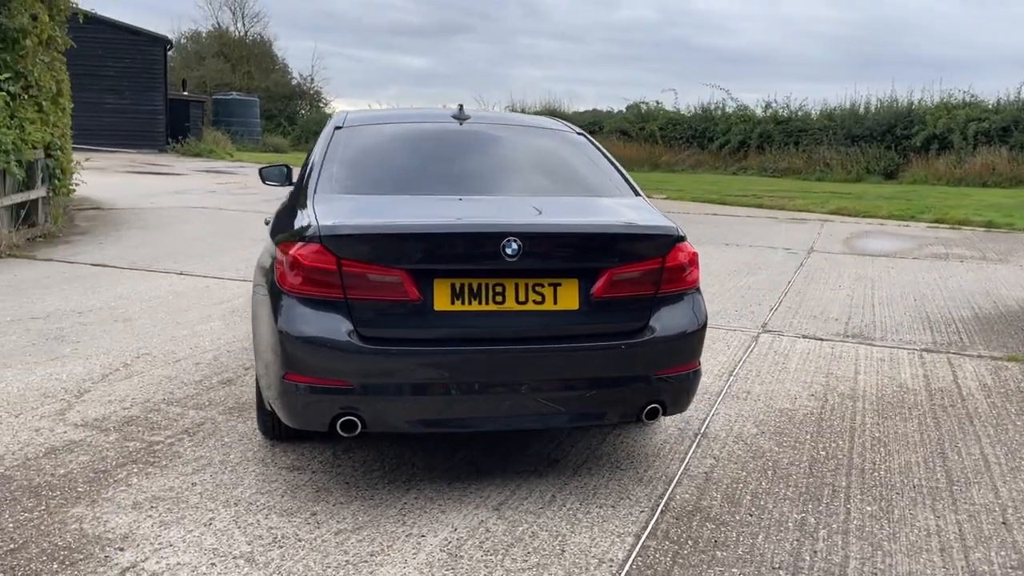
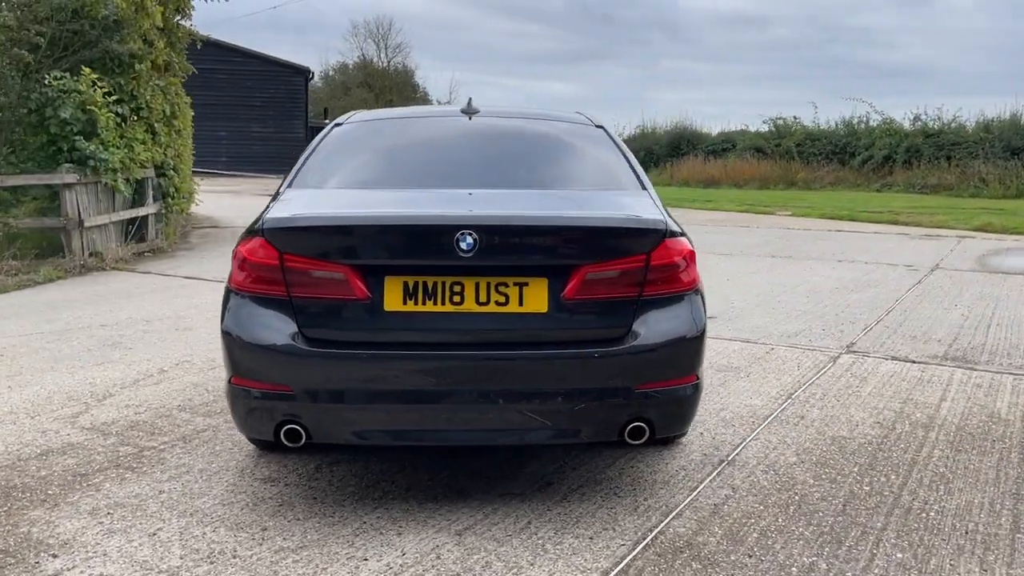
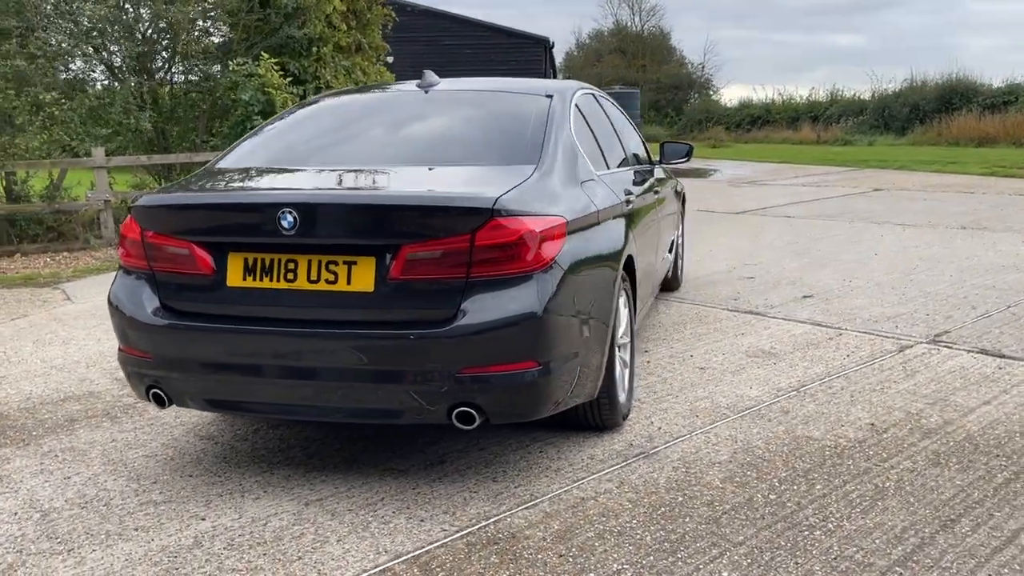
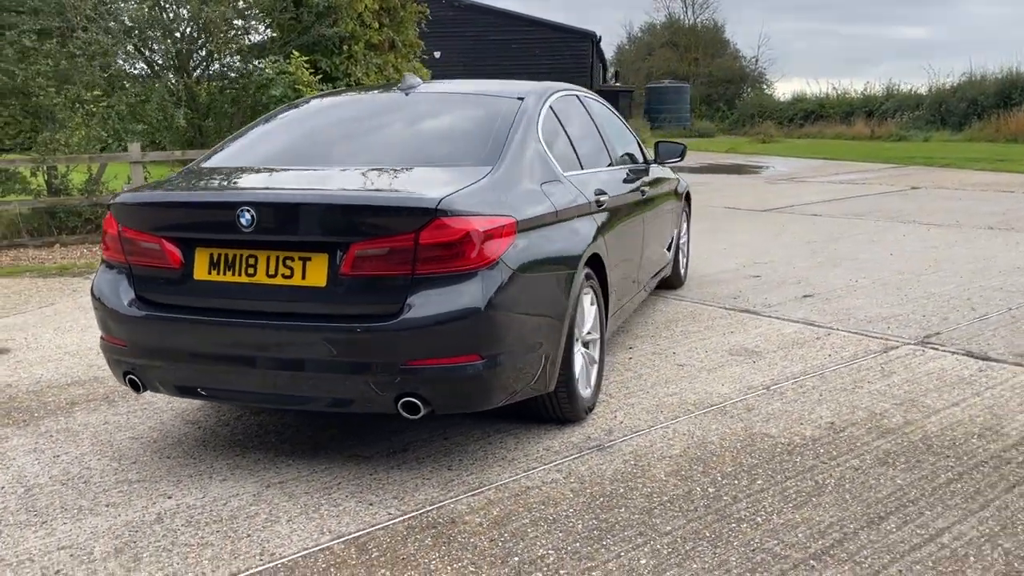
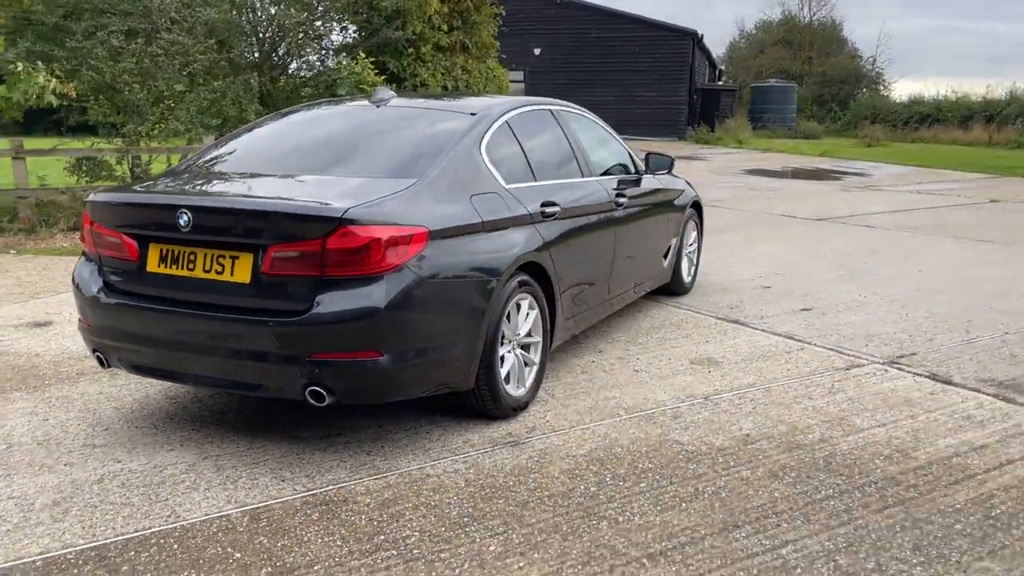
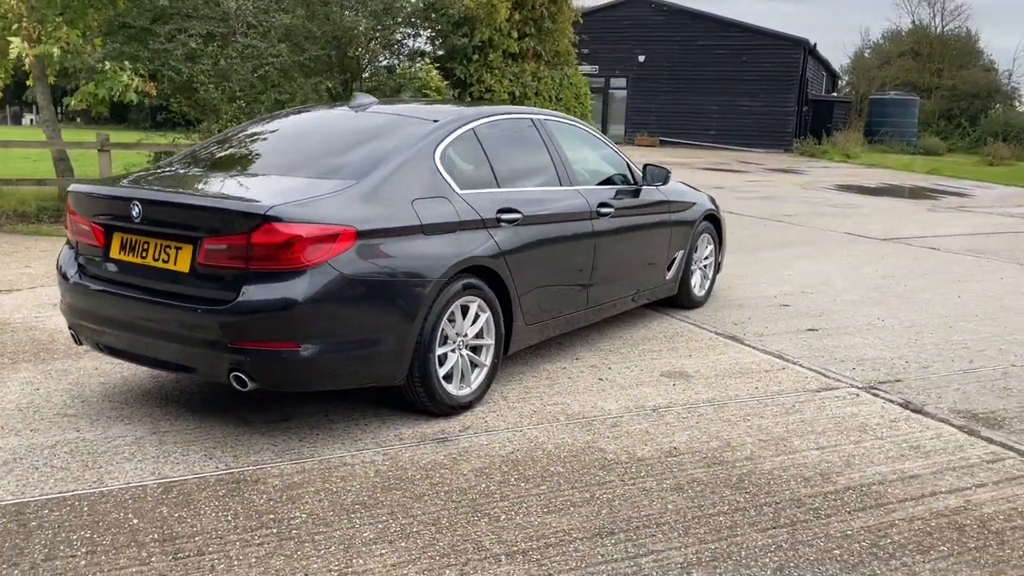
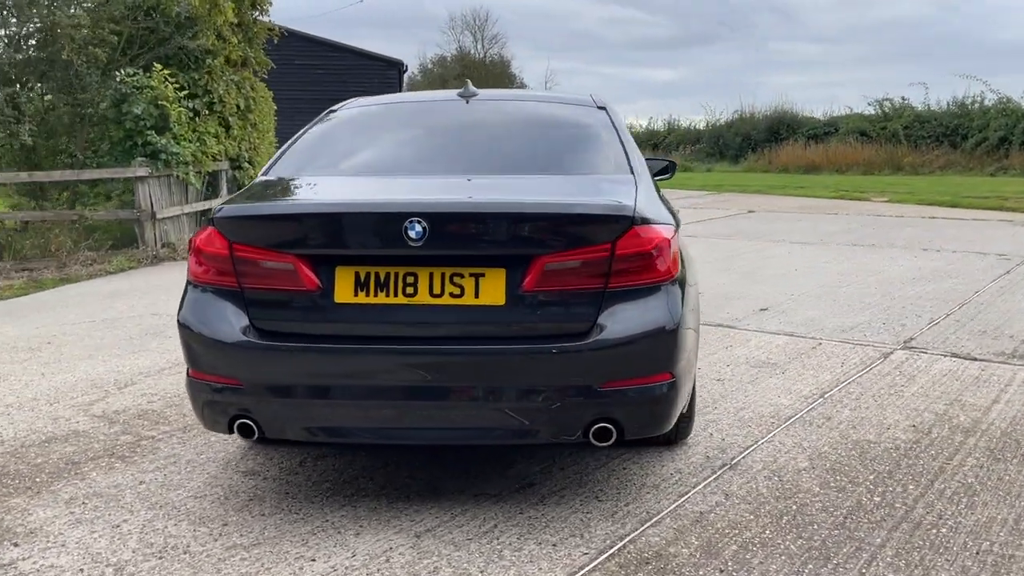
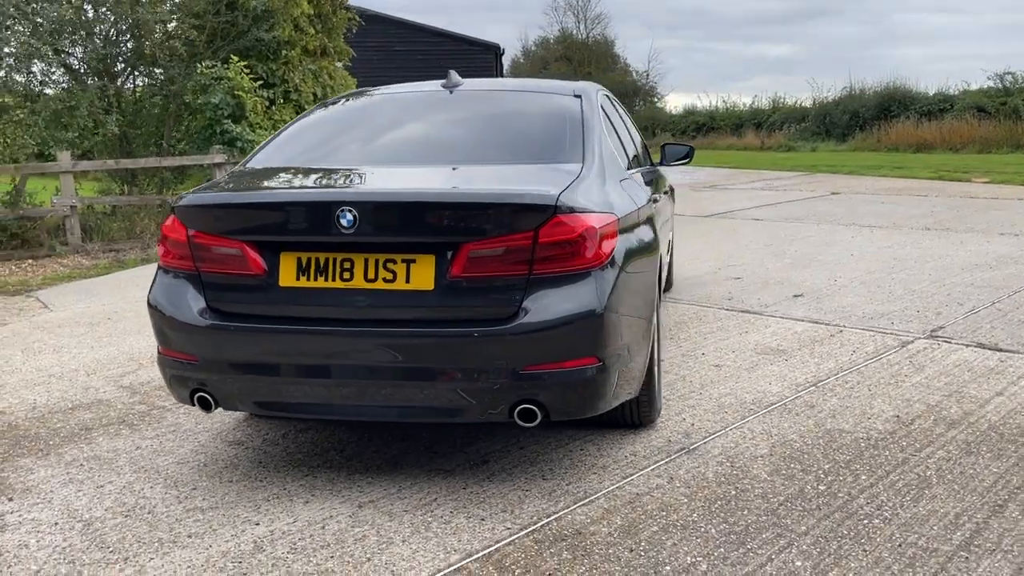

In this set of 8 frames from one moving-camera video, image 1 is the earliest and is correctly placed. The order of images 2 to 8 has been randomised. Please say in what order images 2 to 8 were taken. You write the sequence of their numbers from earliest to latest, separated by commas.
2, 7, 8, 3, 4, 5, 6
